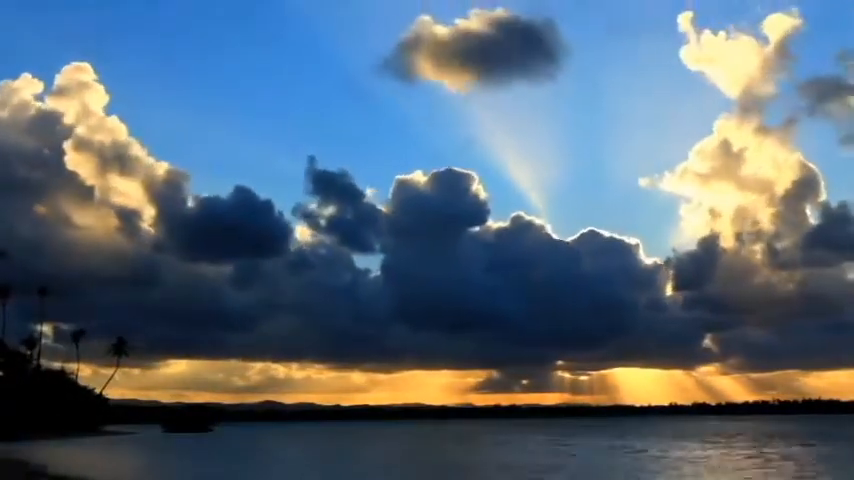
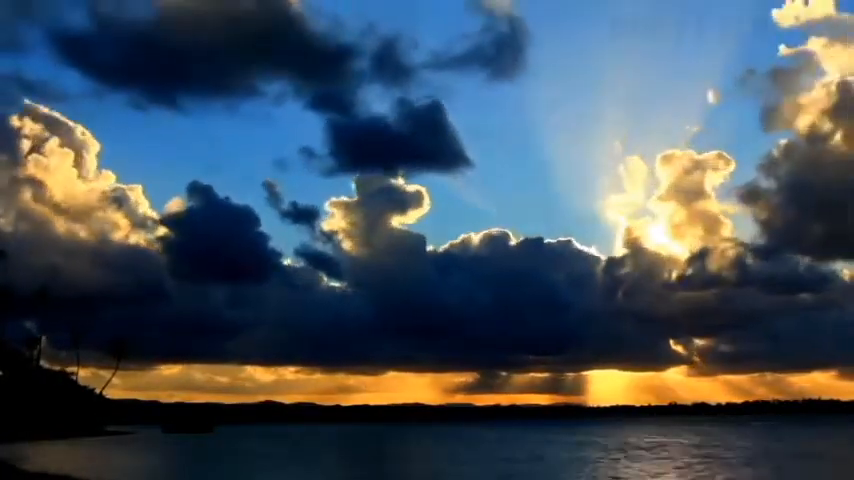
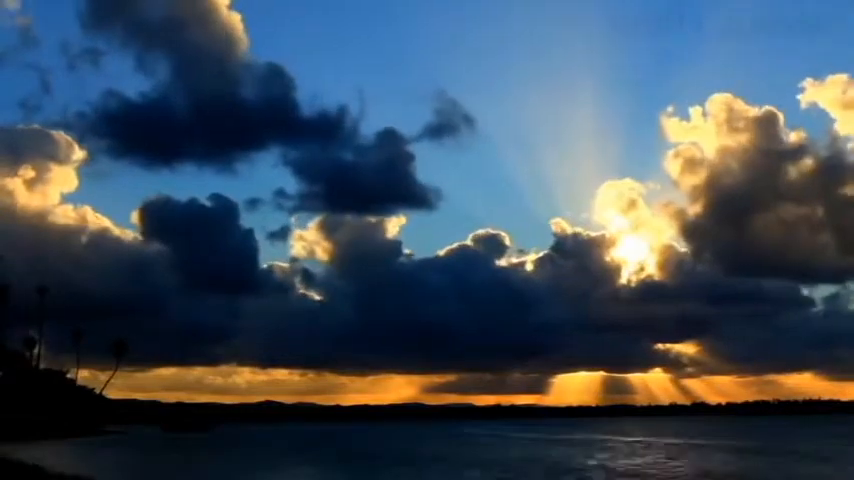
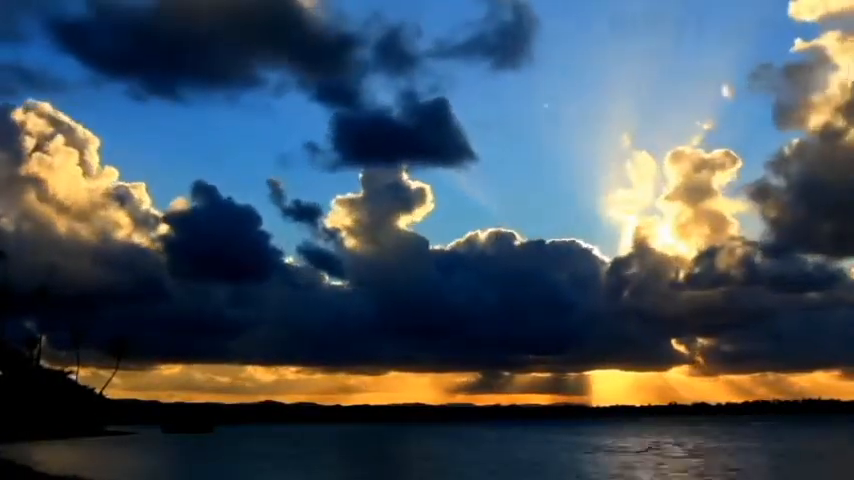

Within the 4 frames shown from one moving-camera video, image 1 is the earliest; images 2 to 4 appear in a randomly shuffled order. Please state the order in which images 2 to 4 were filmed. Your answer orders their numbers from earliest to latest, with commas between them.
4, 2, 3
